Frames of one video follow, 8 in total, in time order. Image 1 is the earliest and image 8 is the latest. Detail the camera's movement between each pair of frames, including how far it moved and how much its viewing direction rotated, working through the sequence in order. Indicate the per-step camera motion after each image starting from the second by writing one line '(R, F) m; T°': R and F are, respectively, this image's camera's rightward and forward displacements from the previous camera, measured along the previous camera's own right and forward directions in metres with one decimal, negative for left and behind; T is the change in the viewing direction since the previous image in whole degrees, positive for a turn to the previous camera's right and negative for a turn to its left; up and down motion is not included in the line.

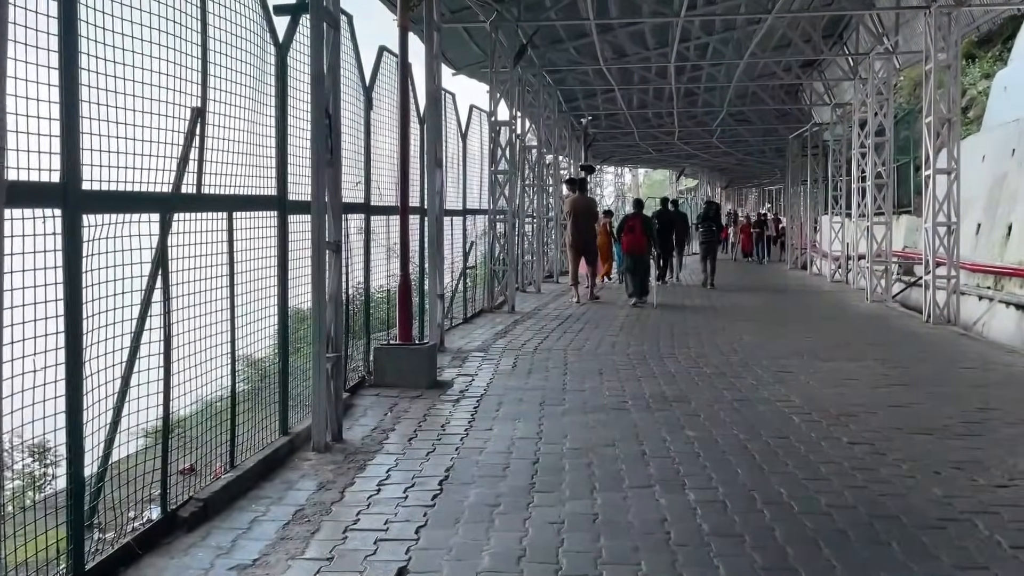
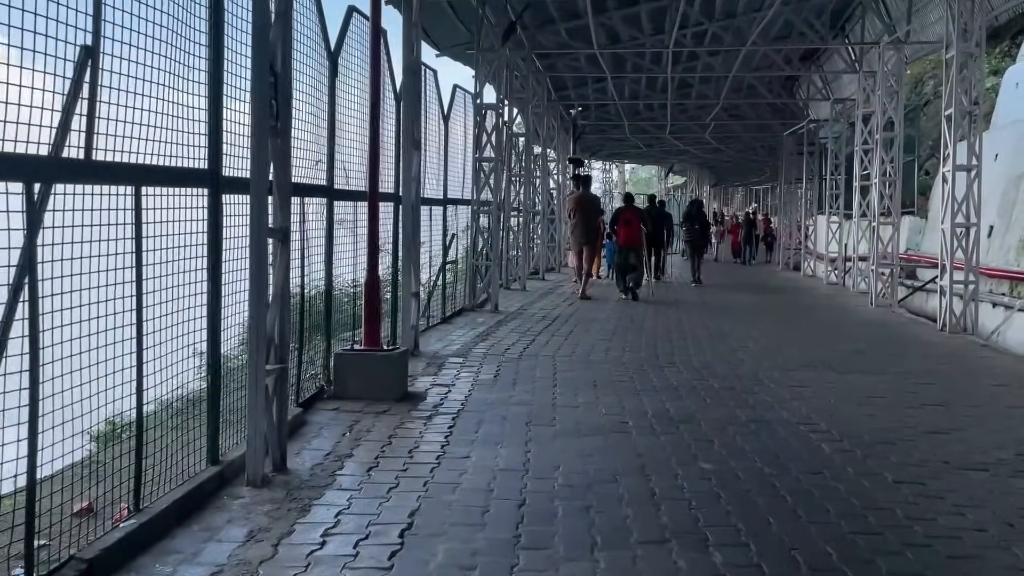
(0.0, +1.0) m; +1°
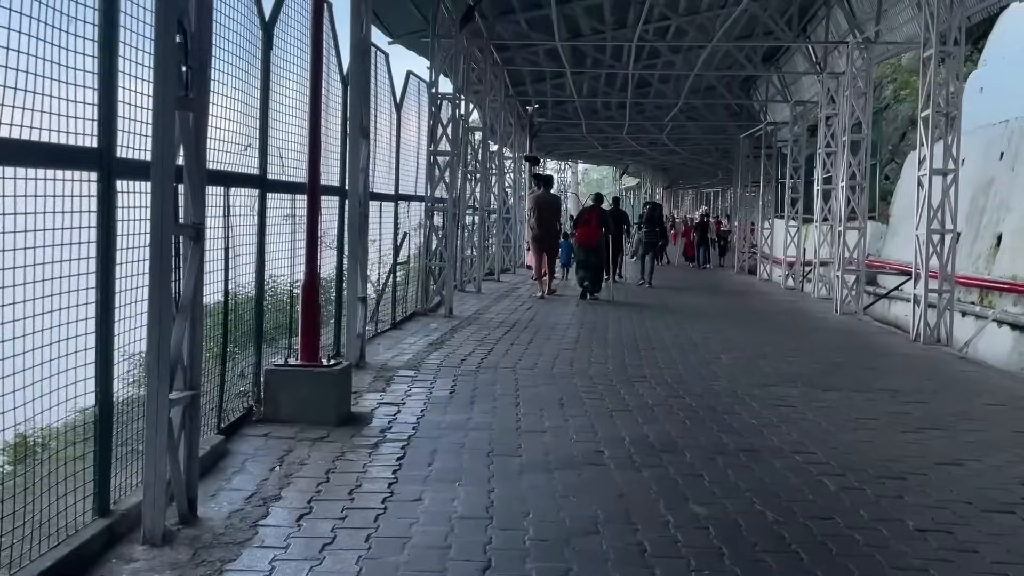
(-0.1, +0.8) m; +3°
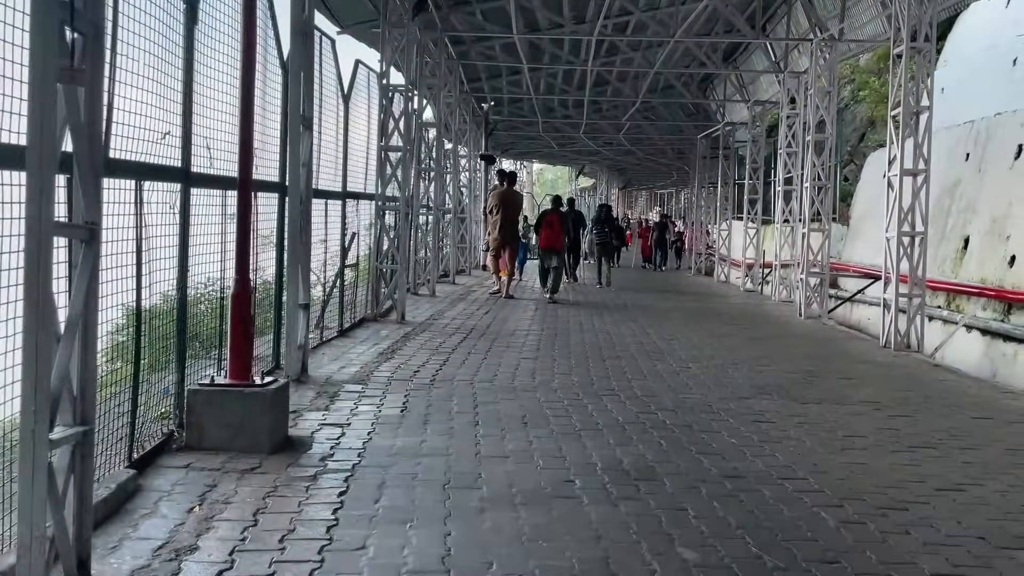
(0.0, +0.6) m; +3°
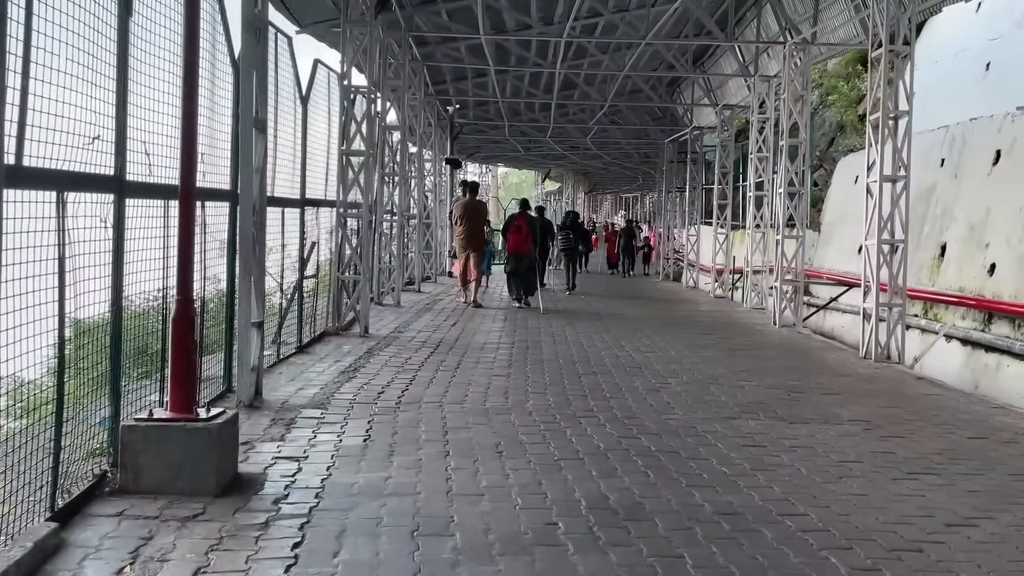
(-0.1, +0.5) m; +2°
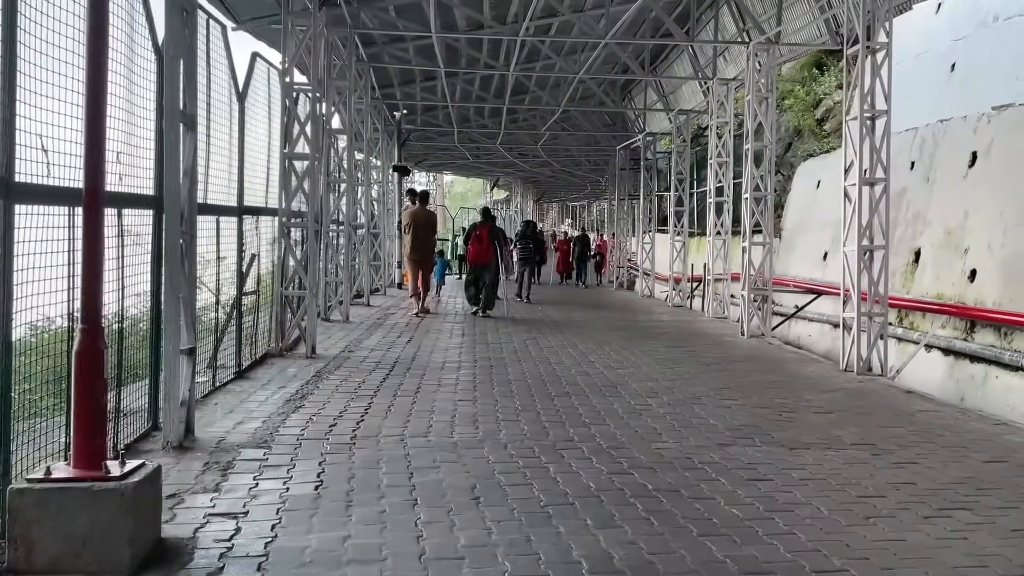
(-0.2, +0.8) m; +4°
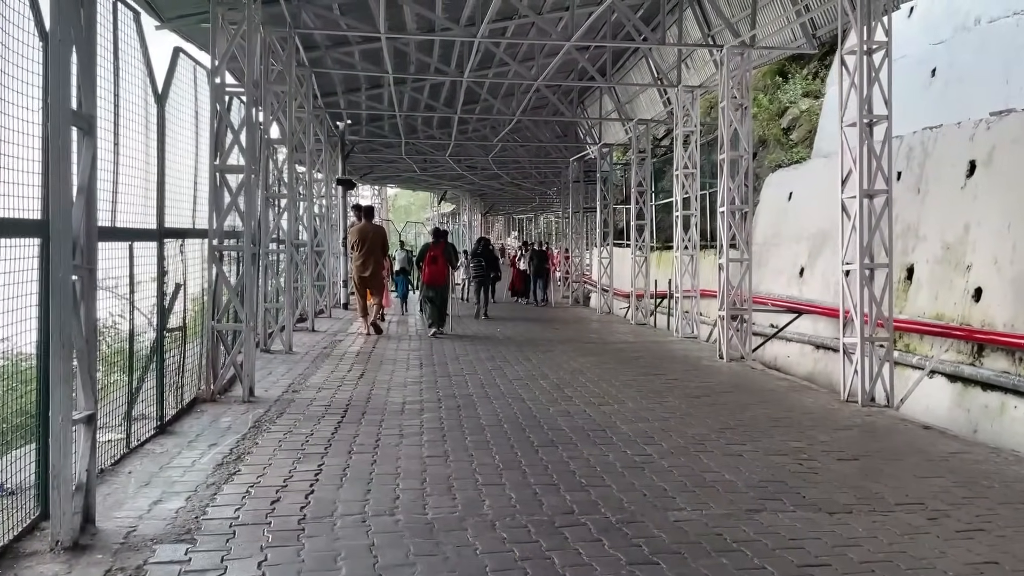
(-0.2, +1.1) m; +4°
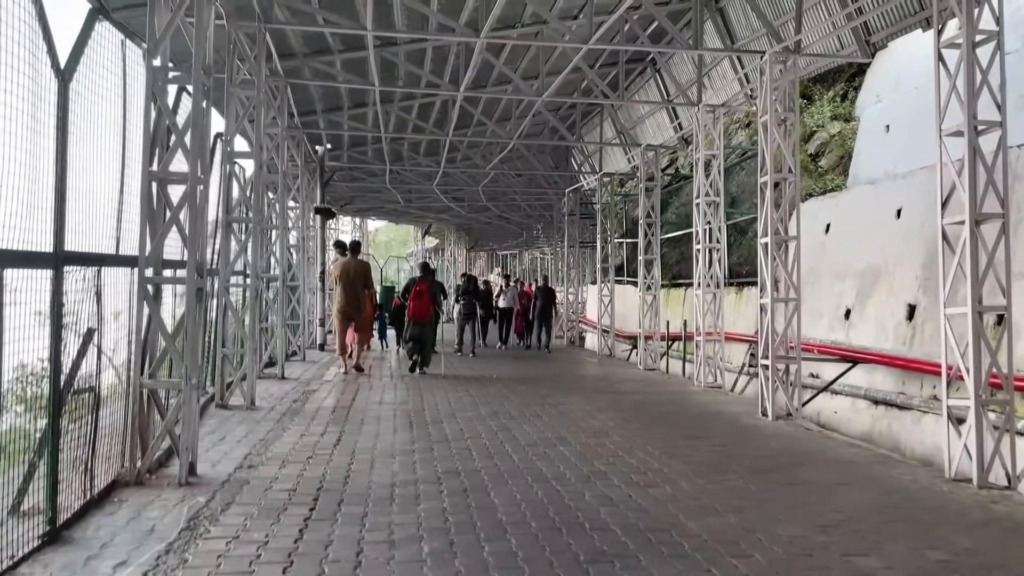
(-0.3, +1.9) m; +1°
